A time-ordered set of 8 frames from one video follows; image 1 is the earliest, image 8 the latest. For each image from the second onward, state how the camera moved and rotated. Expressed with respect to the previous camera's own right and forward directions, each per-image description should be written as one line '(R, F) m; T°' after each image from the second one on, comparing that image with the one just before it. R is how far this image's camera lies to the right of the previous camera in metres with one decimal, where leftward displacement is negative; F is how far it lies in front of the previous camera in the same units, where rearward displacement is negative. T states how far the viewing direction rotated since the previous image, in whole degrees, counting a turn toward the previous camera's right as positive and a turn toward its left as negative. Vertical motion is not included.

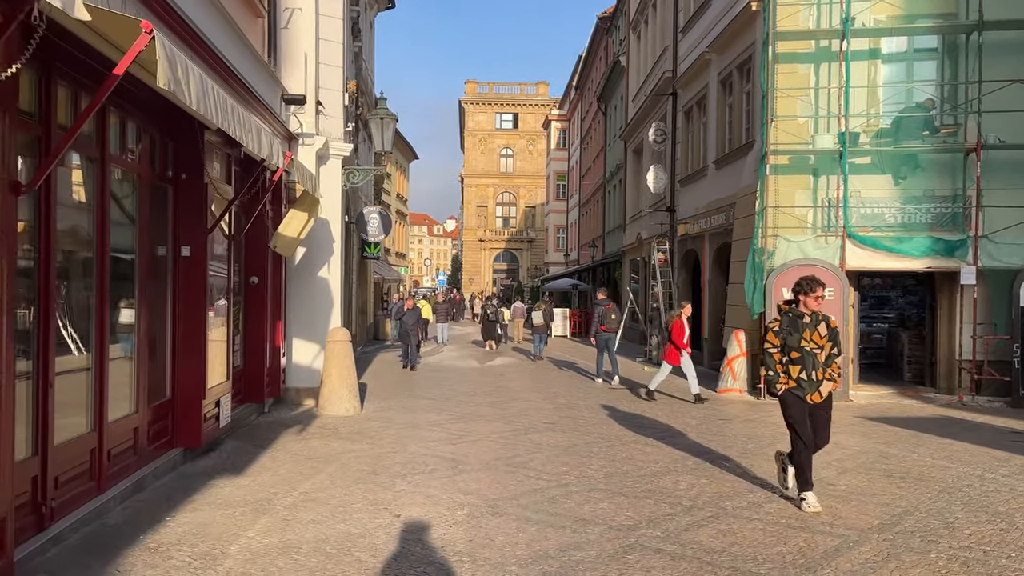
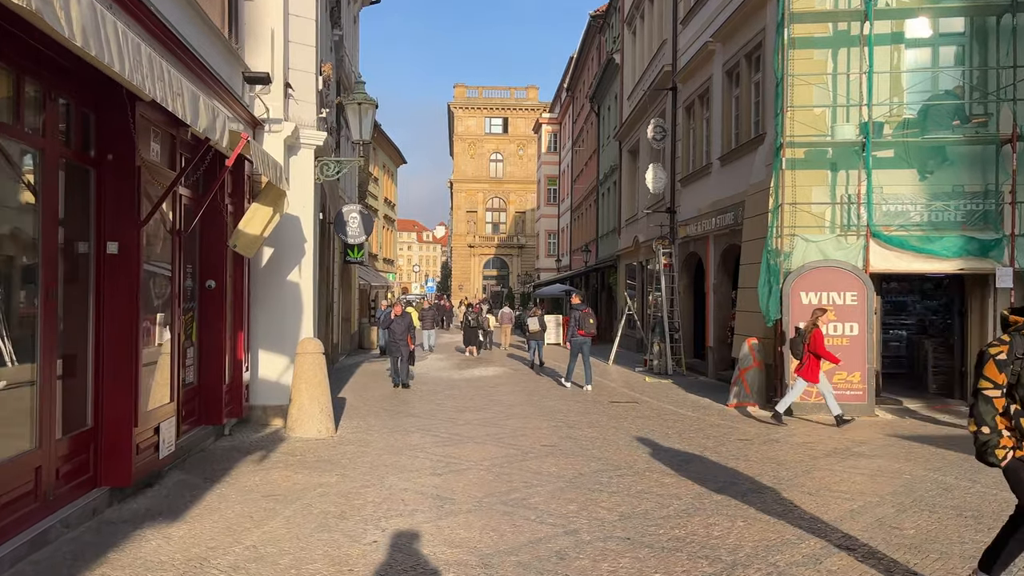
(0.0, +1.1) m; +1°
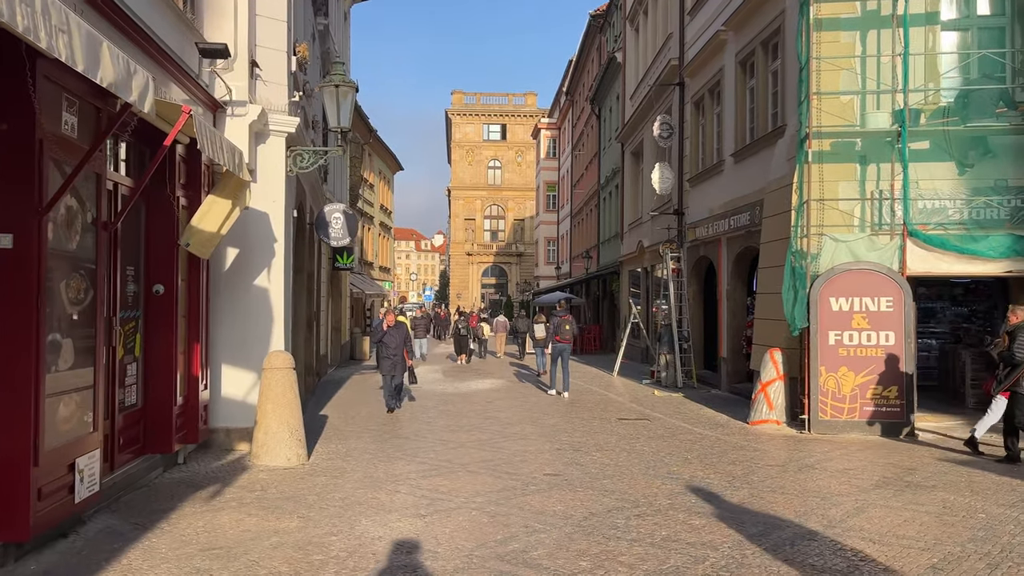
(0.0, +1.1) m; 0°
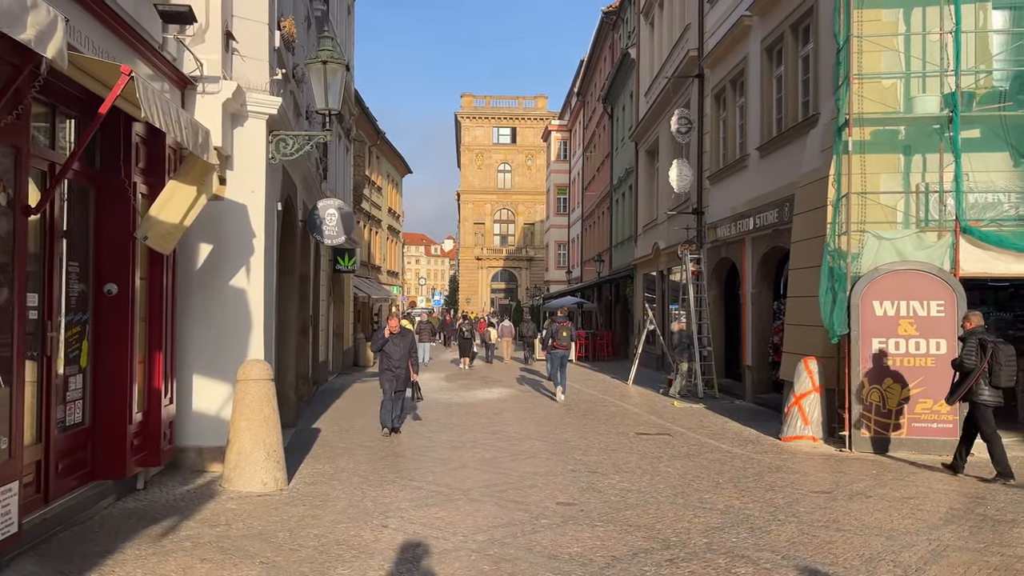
(0.0, +1.0) m; -1°
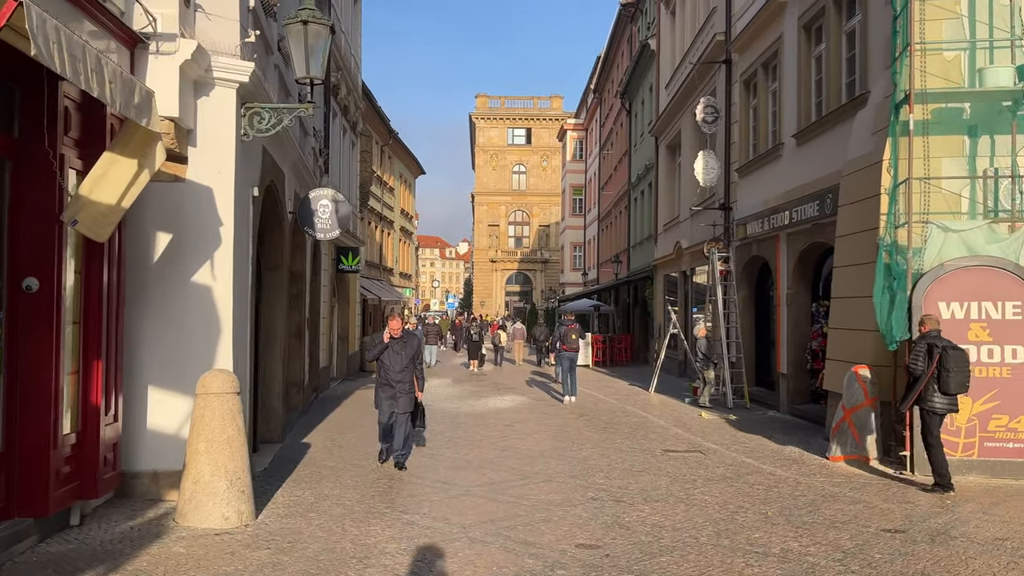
(0.0, +1.1) m; -1°
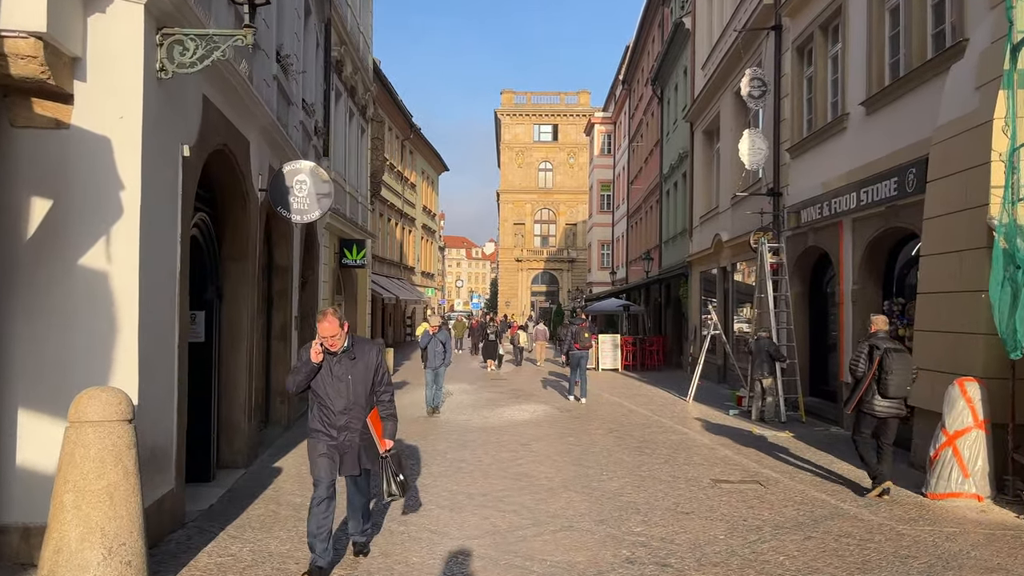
(+0.1, +1.8) m; -2°
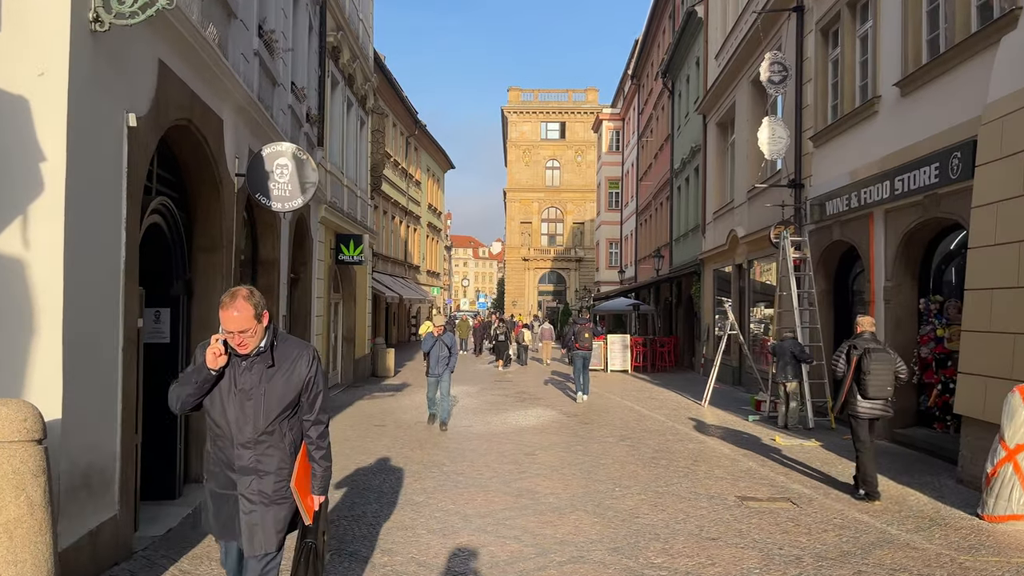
(0.0, +0.8) m; -1°
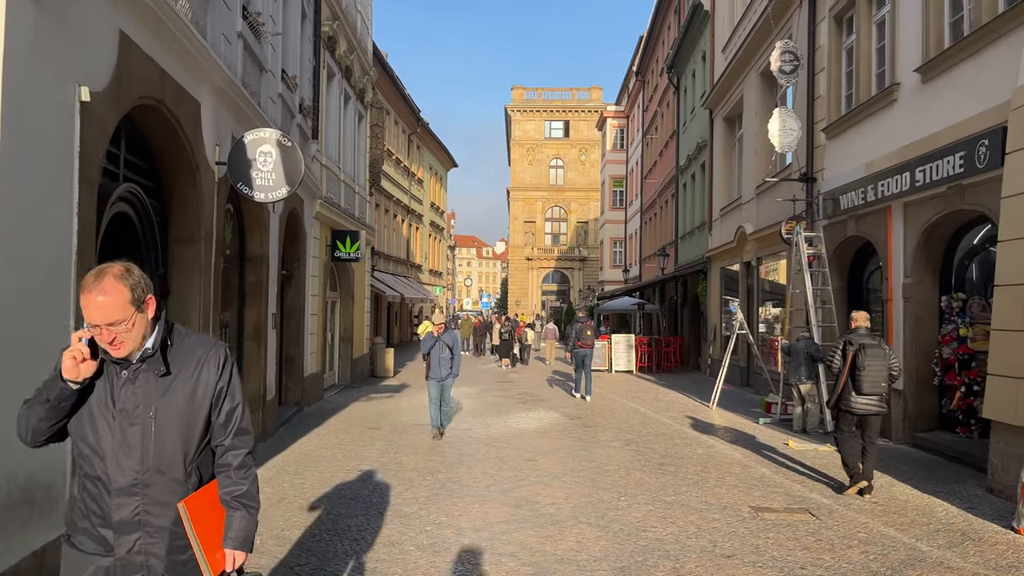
(0.0, +0.5) m; 0°
